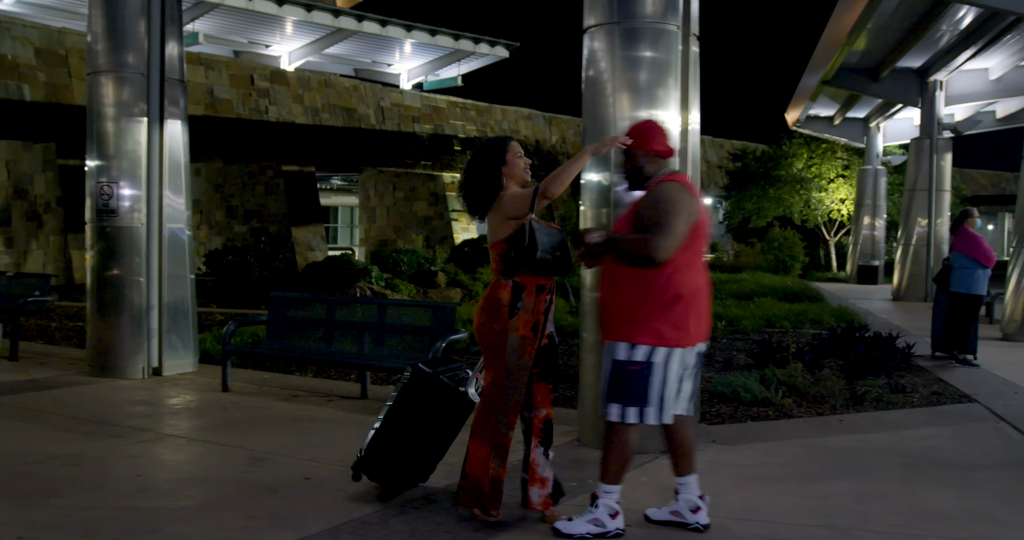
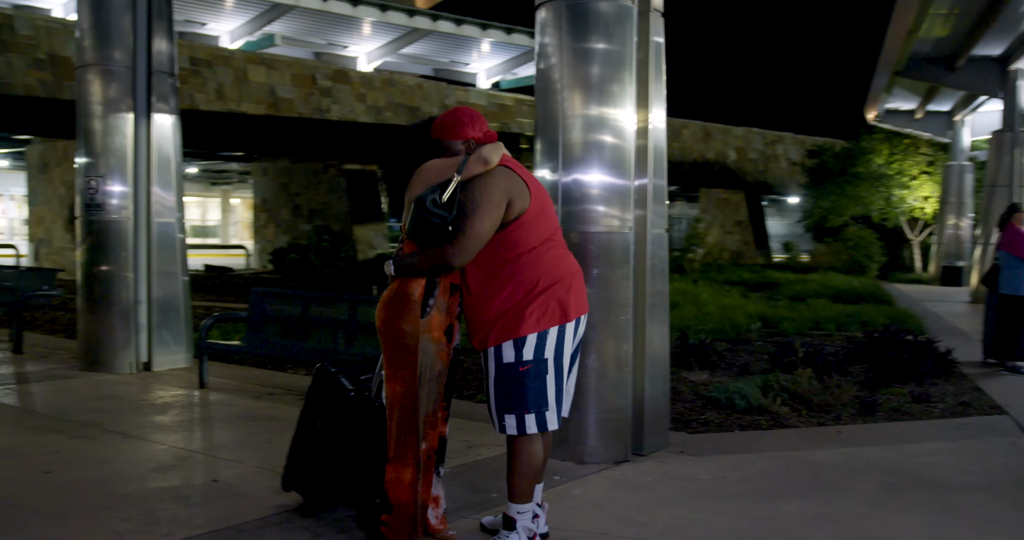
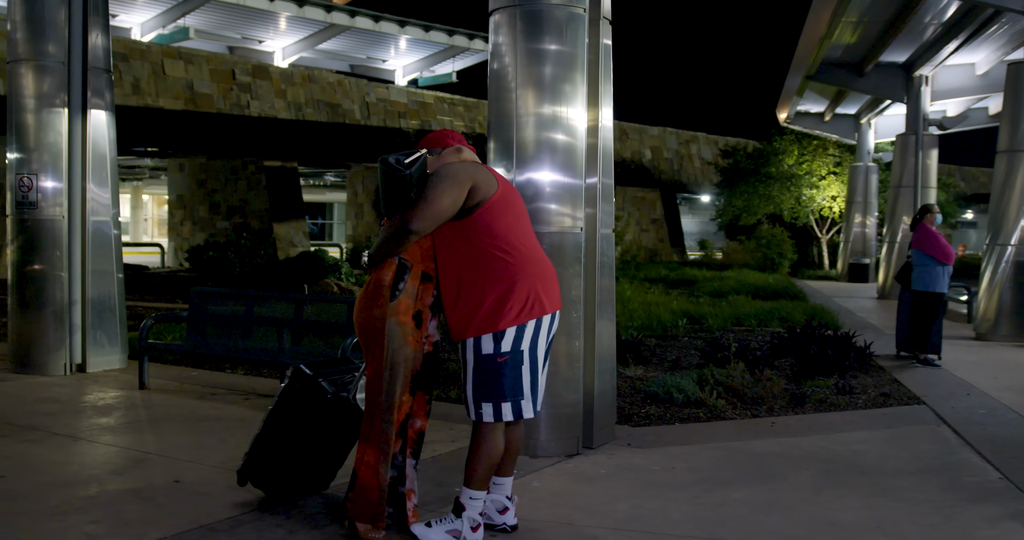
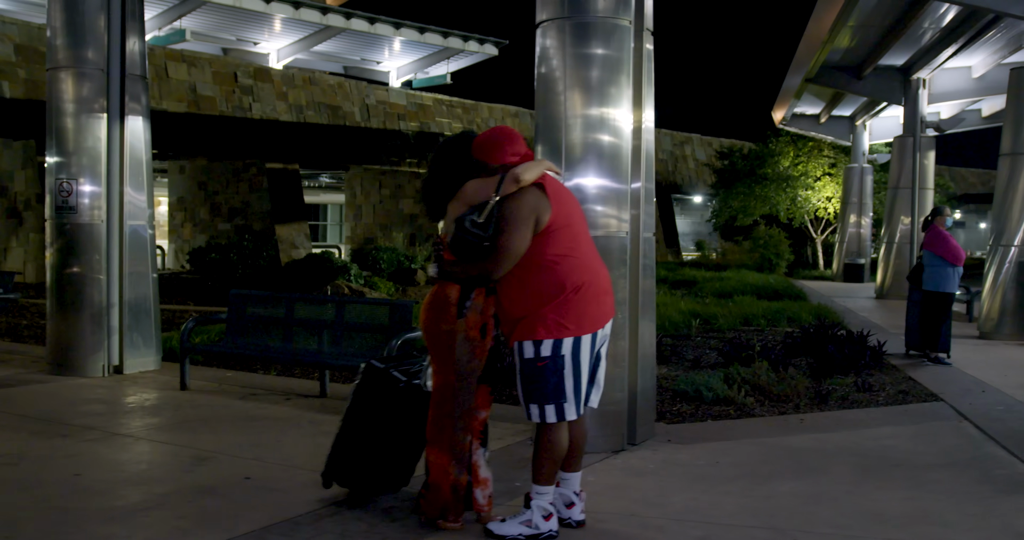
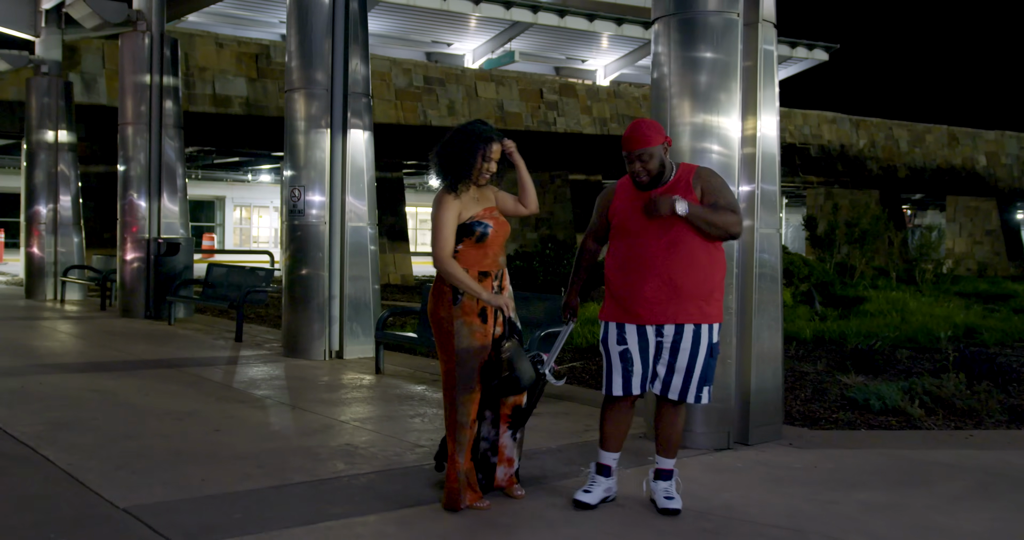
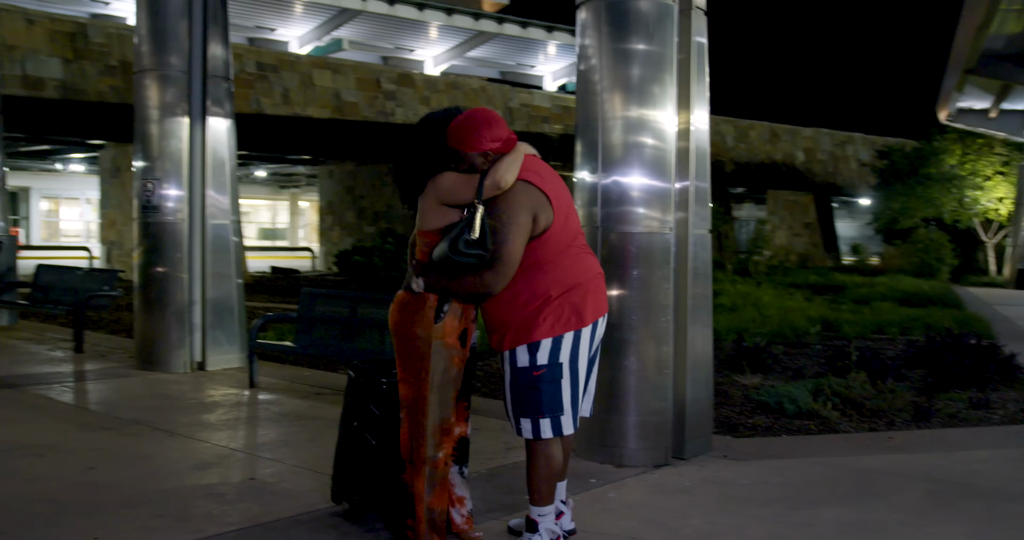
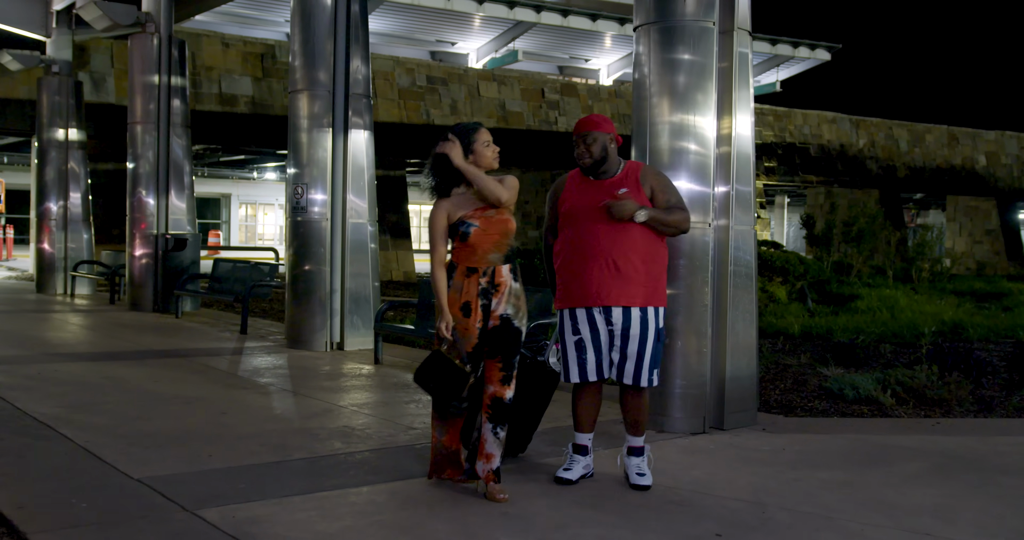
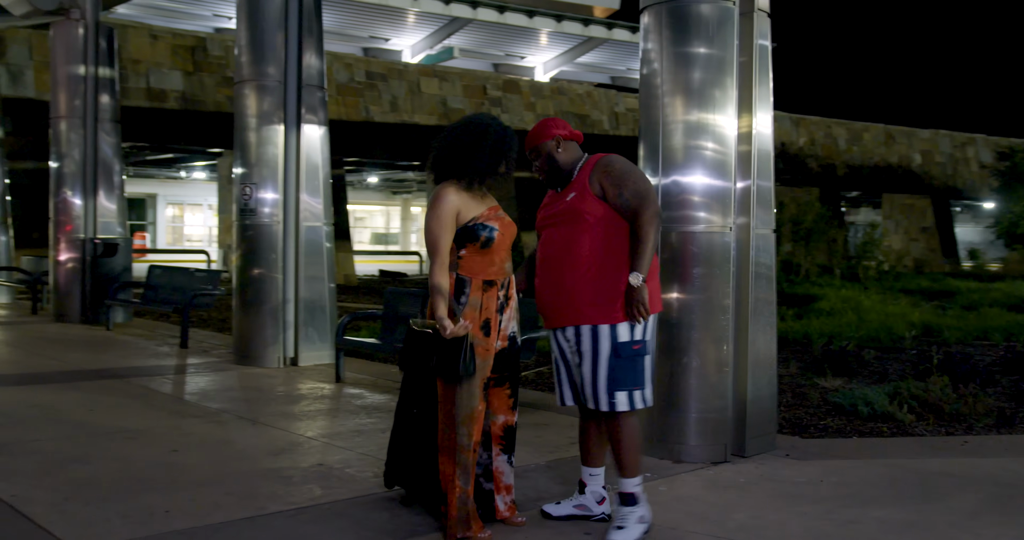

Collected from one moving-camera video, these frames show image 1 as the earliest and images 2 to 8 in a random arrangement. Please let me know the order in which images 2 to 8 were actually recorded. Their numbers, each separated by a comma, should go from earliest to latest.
4, 3, 2, 6, 8, 5, 7
